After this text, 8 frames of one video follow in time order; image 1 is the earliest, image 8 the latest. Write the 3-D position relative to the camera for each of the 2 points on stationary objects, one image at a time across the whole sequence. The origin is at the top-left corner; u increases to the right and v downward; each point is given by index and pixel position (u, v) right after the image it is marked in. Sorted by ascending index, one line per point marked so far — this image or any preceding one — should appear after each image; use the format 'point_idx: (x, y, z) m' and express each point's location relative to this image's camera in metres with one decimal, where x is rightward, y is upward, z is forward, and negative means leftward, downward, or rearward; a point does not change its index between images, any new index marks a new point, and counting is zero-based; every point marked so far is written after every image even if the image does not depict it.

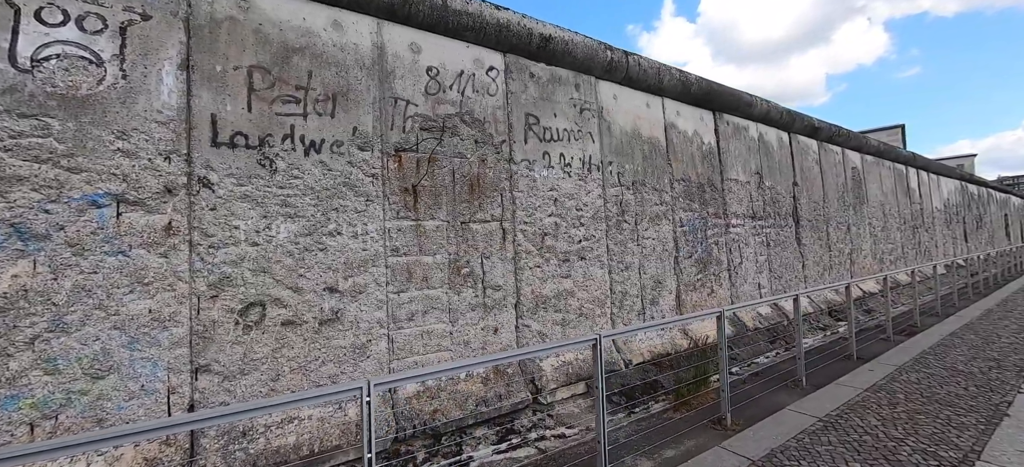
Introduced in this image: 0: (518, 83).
0: (+0.1, +1.4, +3.6) m
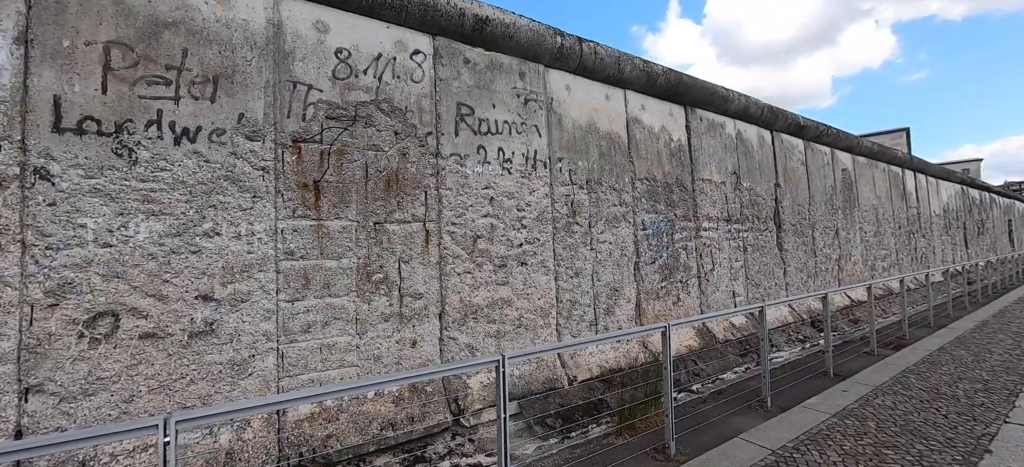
0: (-0.5, +1.4, +3.3) m
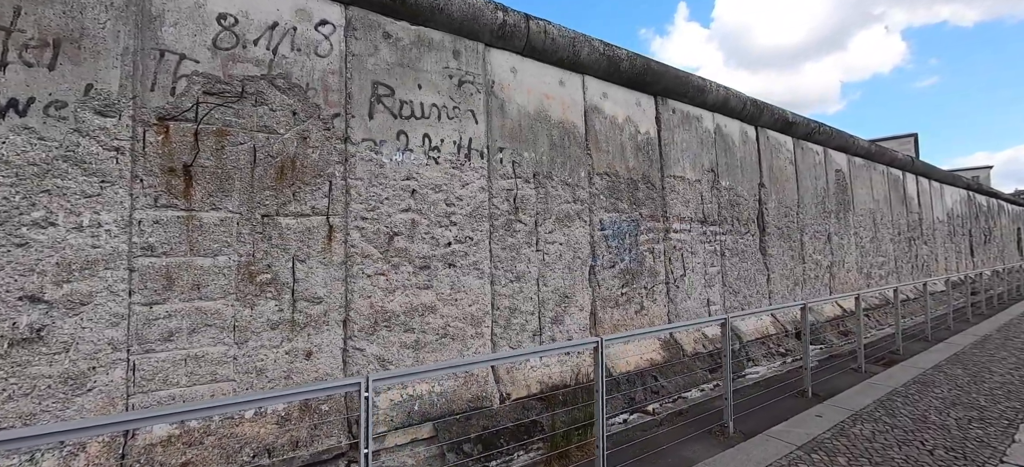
0: (-1.1, +1.4, +2.9) m
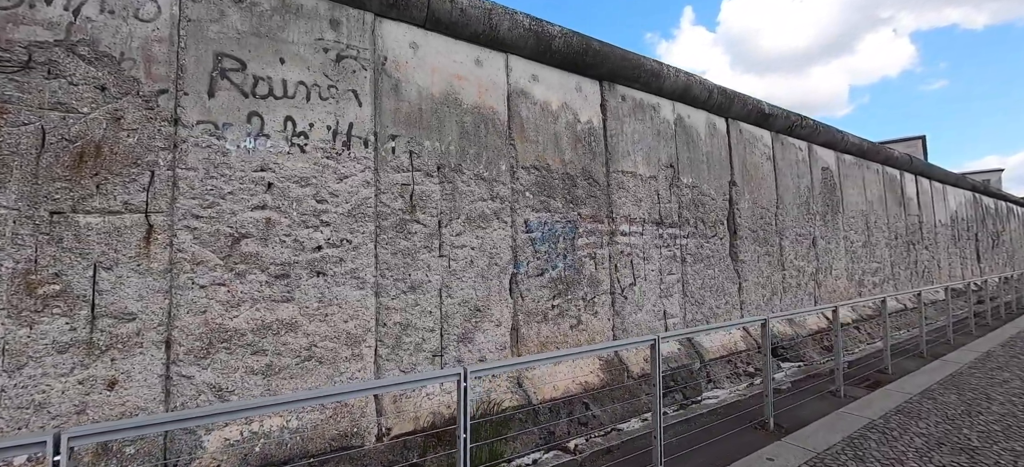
0: (-1.9, +1.4, +2.4) m
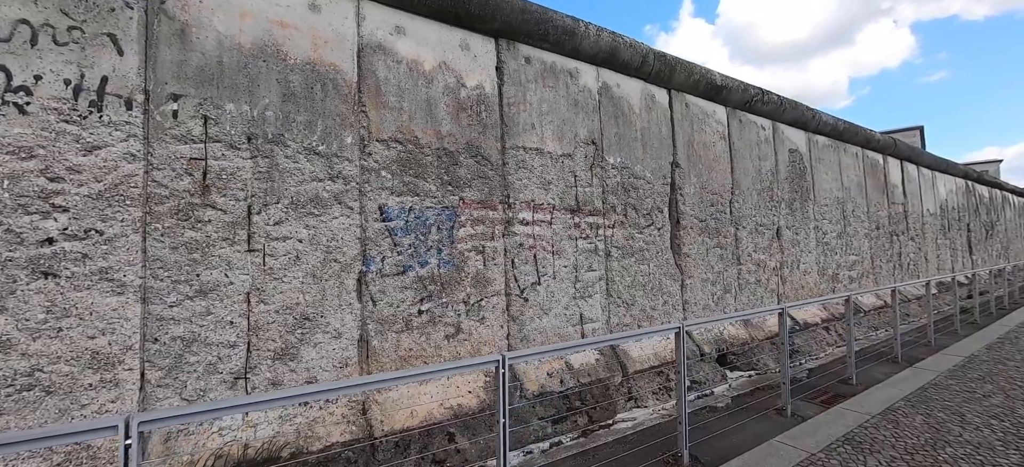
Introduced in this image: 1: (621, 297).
0: (-2.9, +1.4, +1.8) m
1: (+1.1, -0.6, +3.8) m
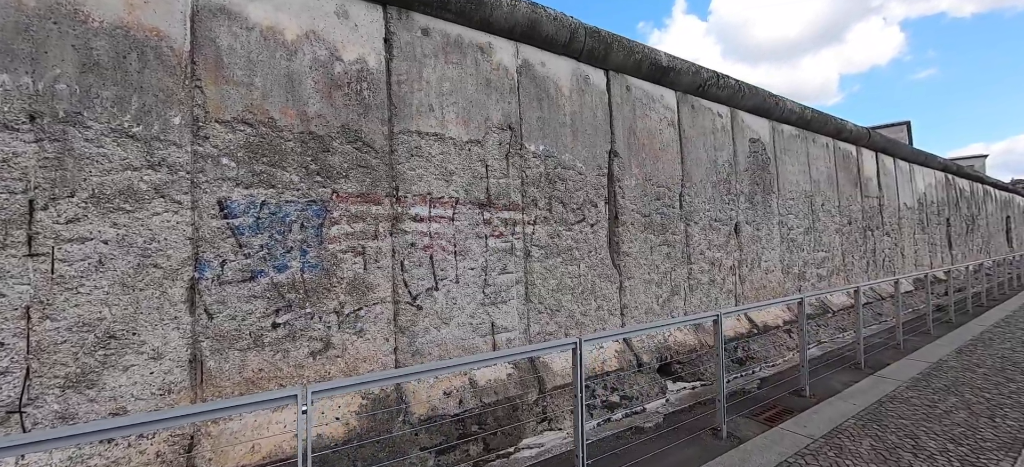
0: (-3.7, +1.4, +1.3) m
1: (+0.3, -0.6, +3.4) m
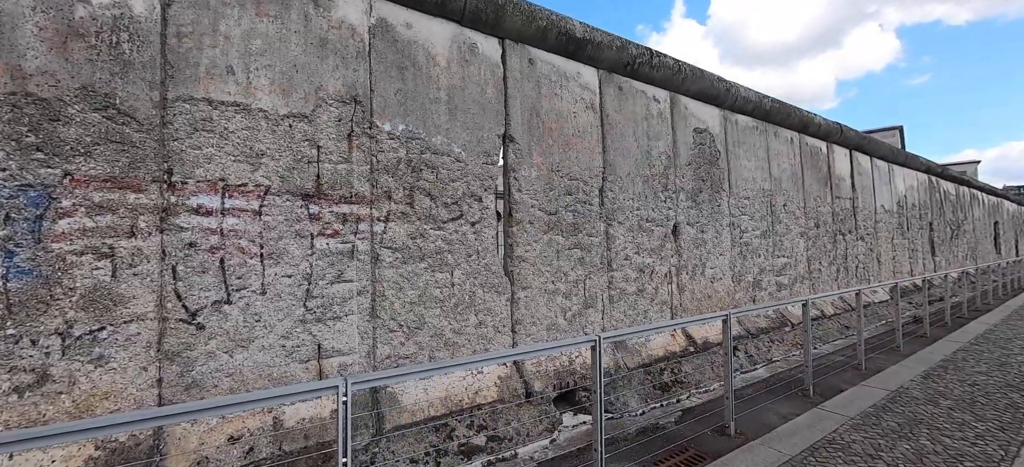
0: (-4.7, +1.5, +0.7) m
1: (-0.8, -0.6, +2.7) m
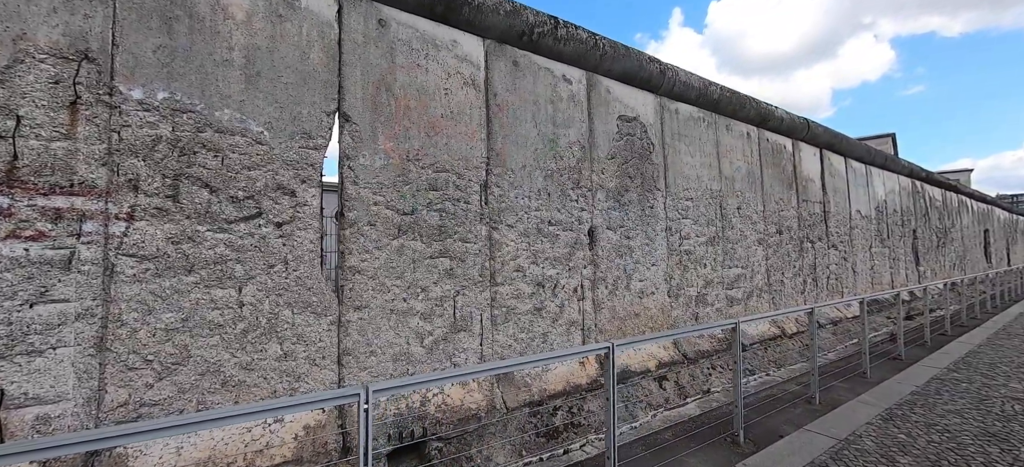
0: (-5.8, +1.5, 0.0) m
1: (-1.8, -0.6, +2.0) m
